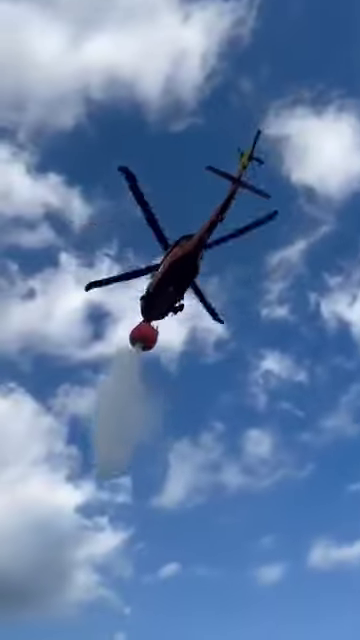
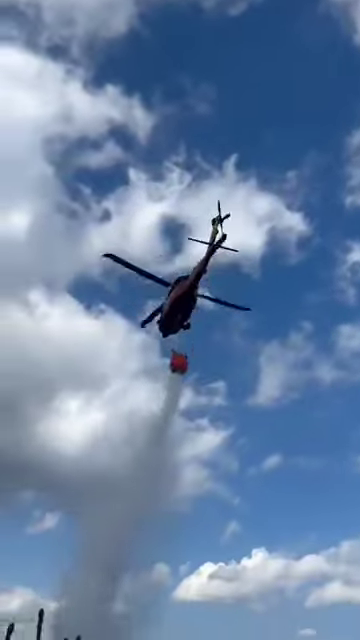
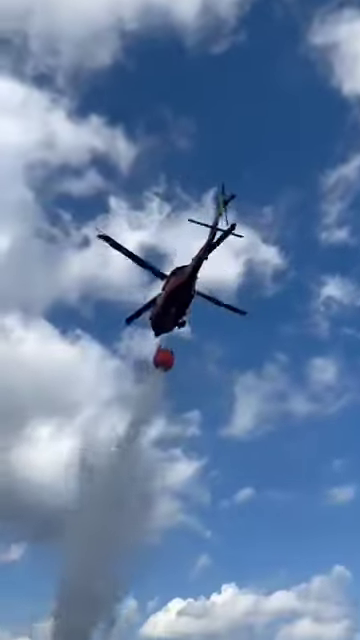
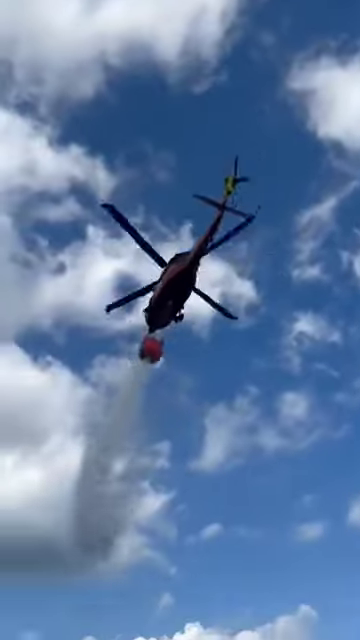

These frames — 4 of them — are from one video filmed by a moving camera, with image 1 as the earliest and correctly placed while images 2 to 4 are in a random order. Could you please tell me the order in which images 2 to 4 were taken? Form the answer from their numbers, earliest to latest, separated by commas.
4, 3, 2
